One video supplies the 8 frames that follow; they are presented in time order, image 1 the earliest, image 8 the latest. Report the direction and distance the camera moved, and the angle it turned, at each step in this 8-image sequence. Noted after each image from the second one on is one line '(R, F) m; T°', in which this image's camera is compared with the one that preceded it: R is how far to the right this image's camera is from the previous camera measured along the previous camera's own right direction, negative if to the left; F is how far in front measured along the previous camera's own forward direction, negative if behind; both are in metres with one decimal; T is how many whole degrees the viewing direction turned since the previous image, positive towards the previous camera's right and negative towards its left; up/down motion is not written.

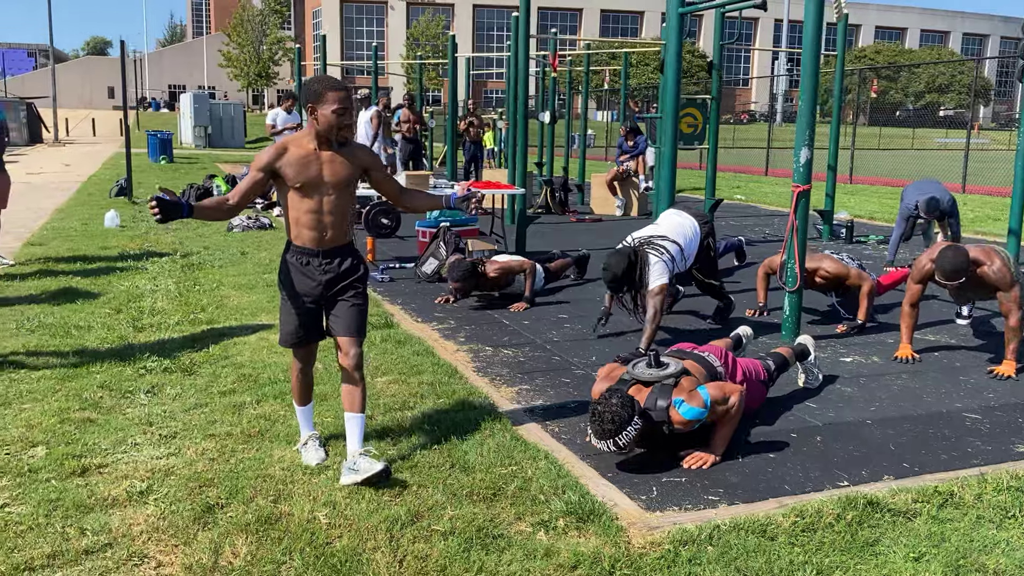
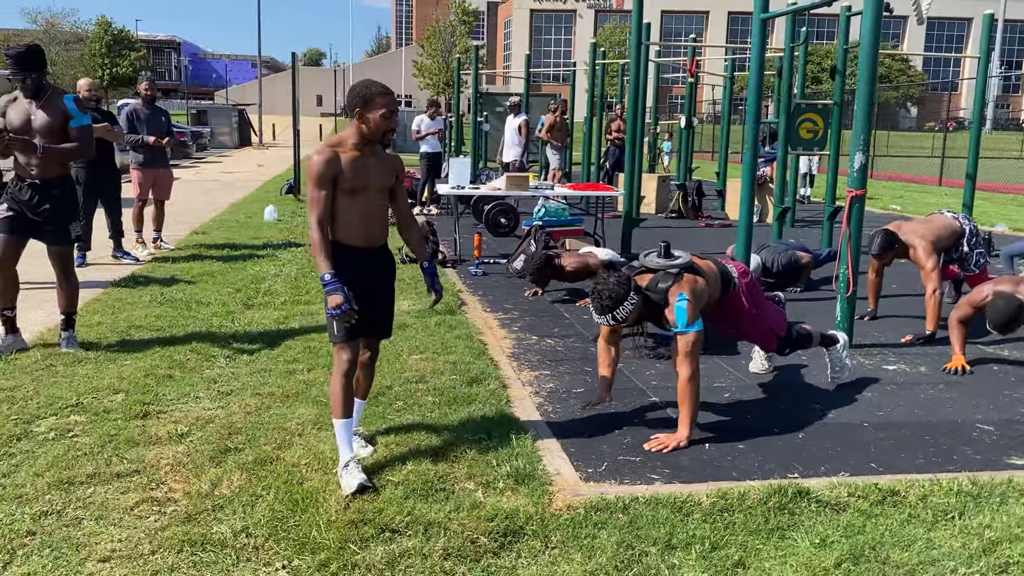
(+0.8, -0.2) m; -11°
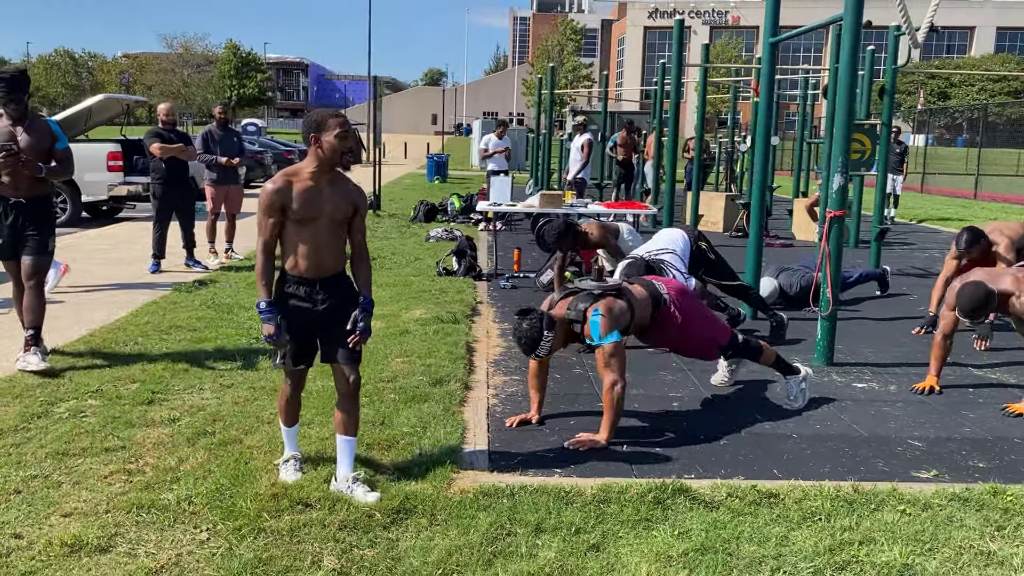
(+0.8, -0.3) m; -7°
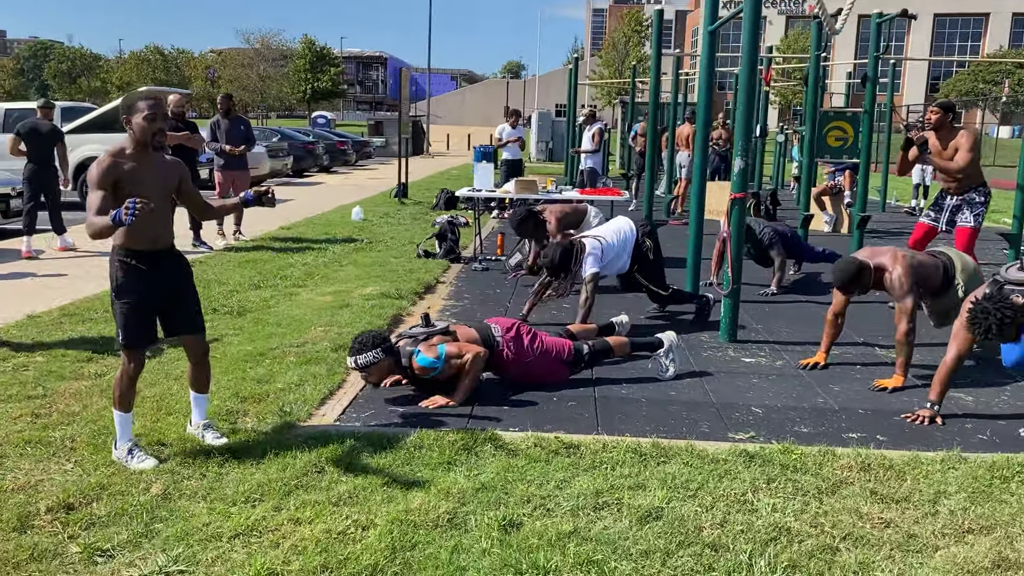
(+1.0, -0.3) m; -4°
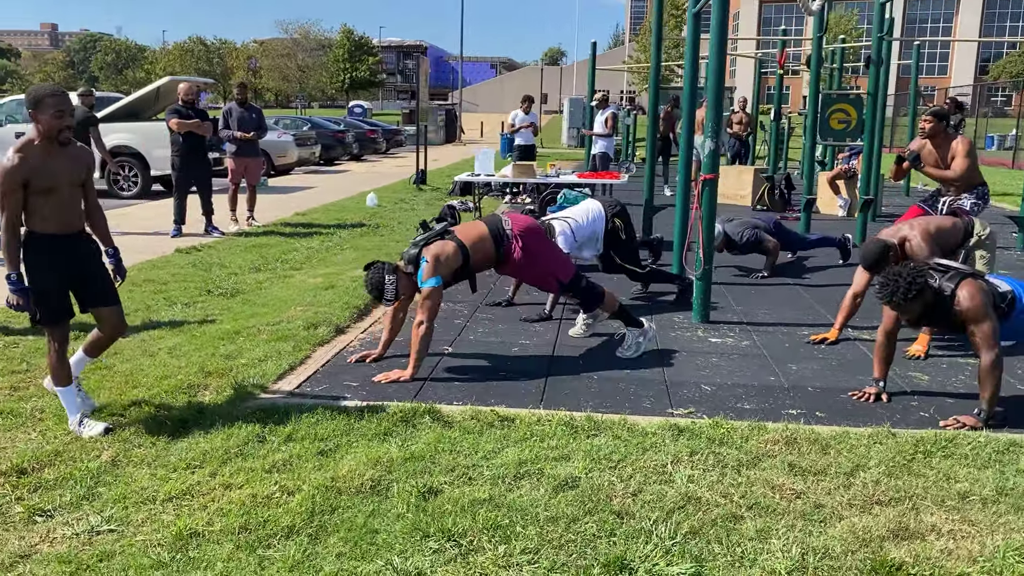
(+0.4, -0.1) m; -2°
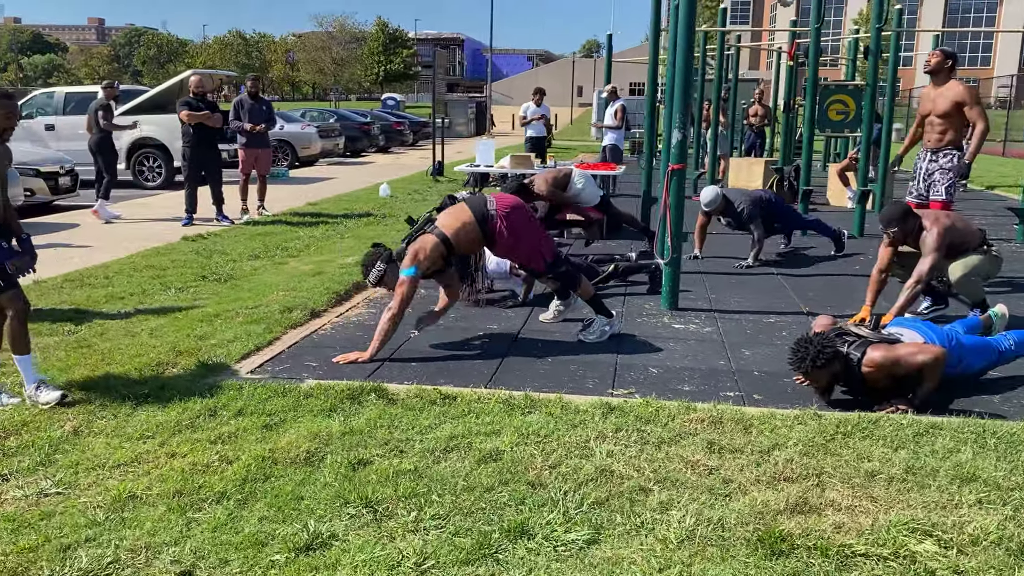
(+0.4, -0.1) m; -2°
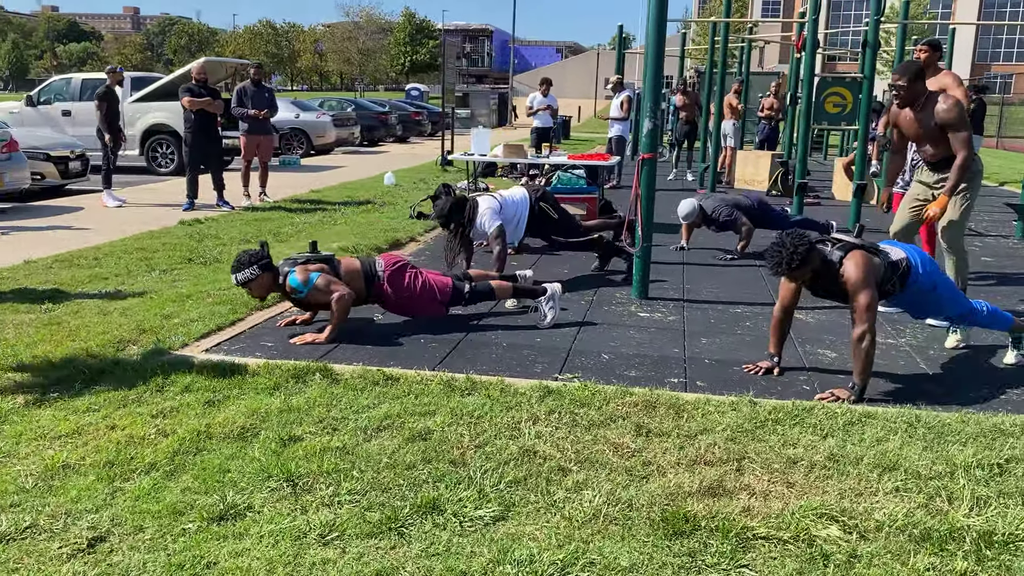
(+0.4, 0.0) m; -1°
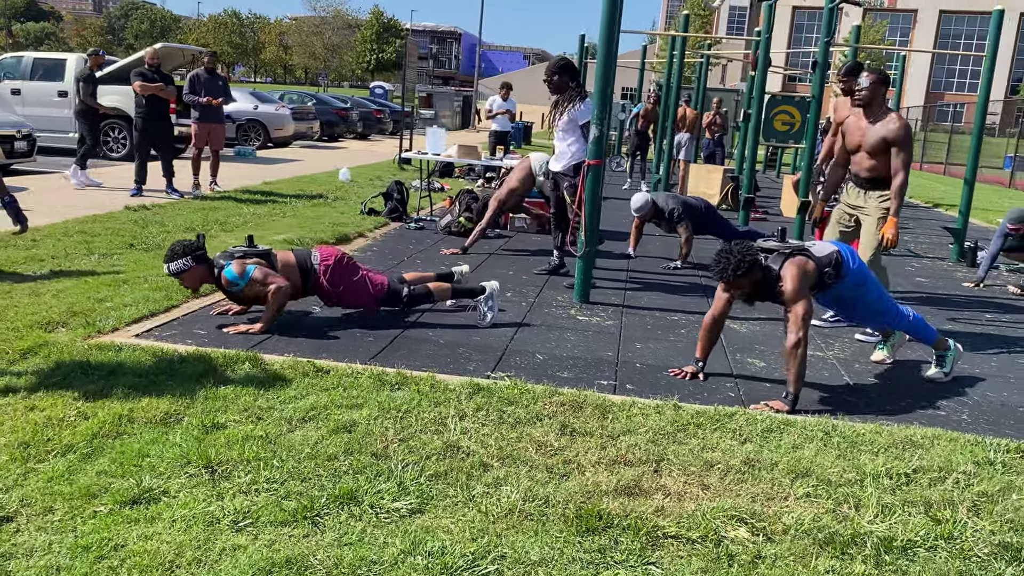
(+0.1, 0.0) m; +3°
